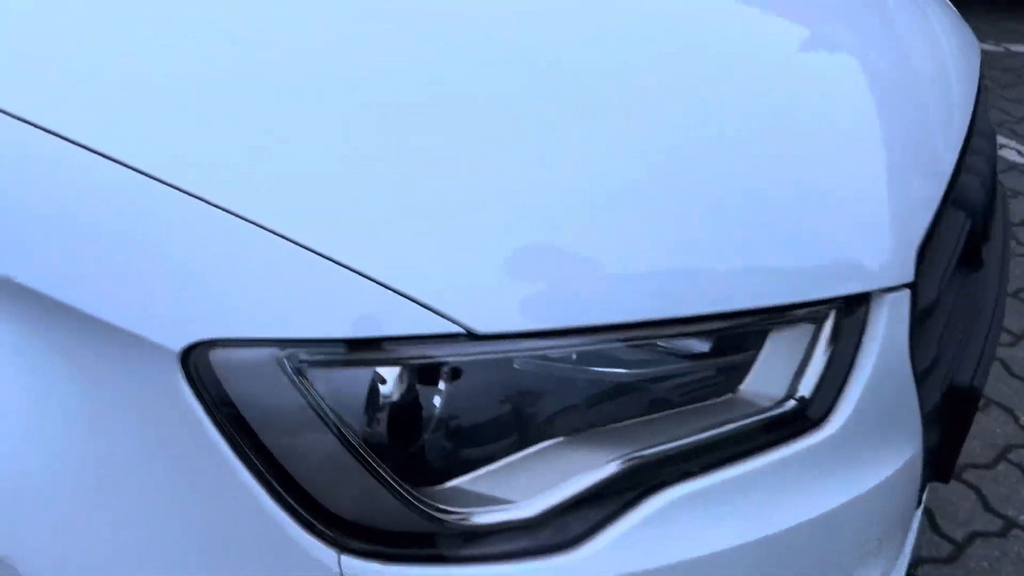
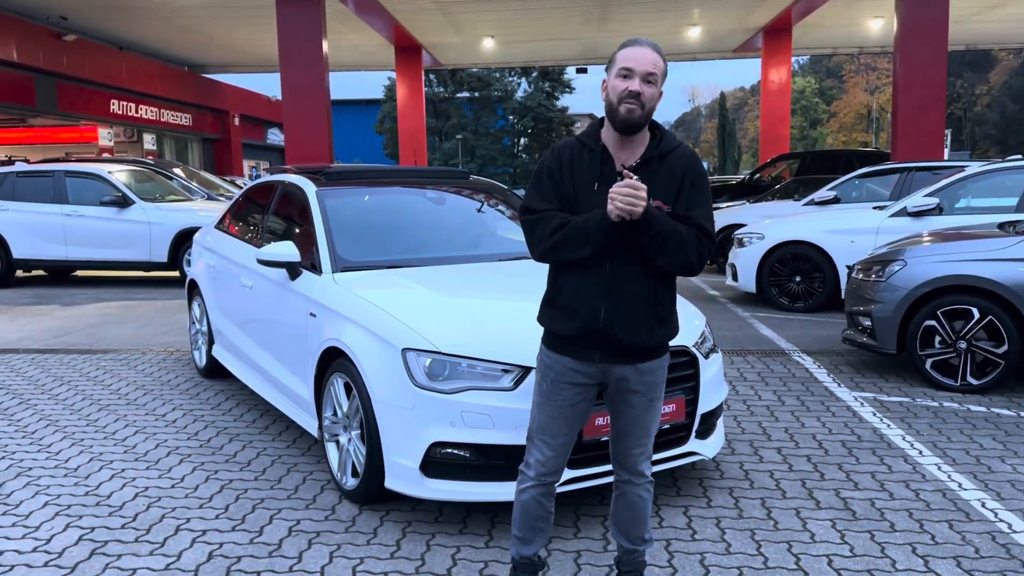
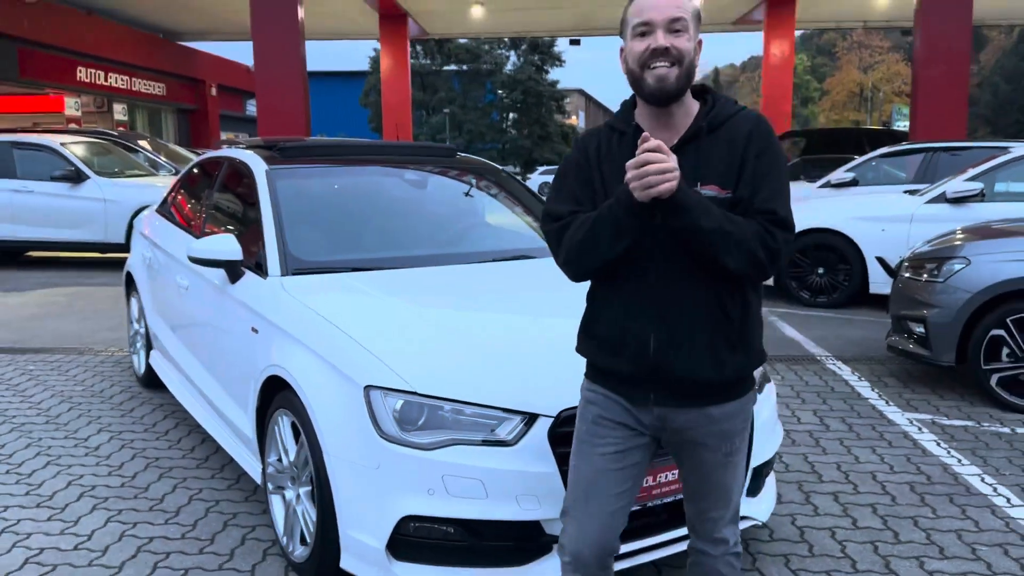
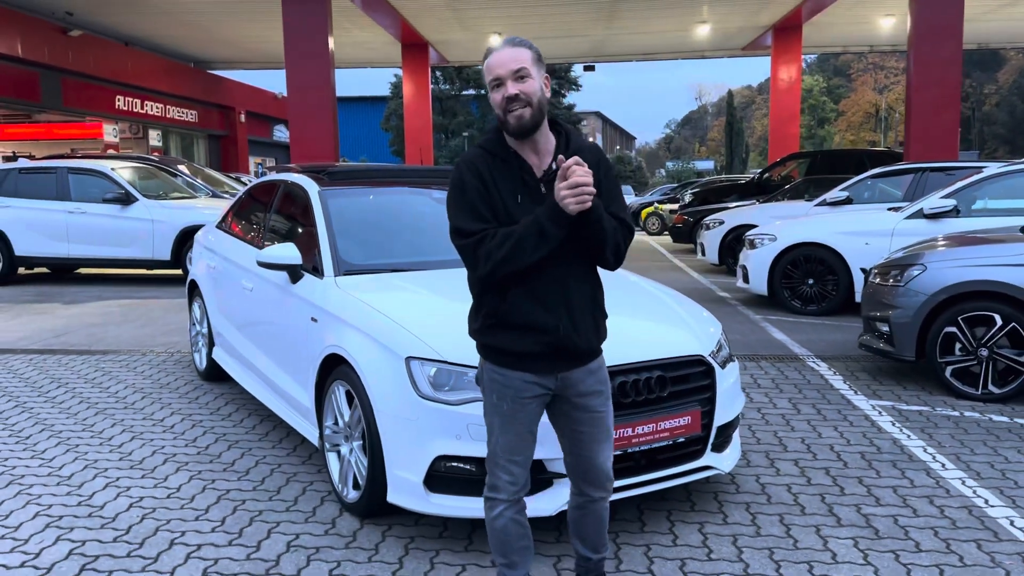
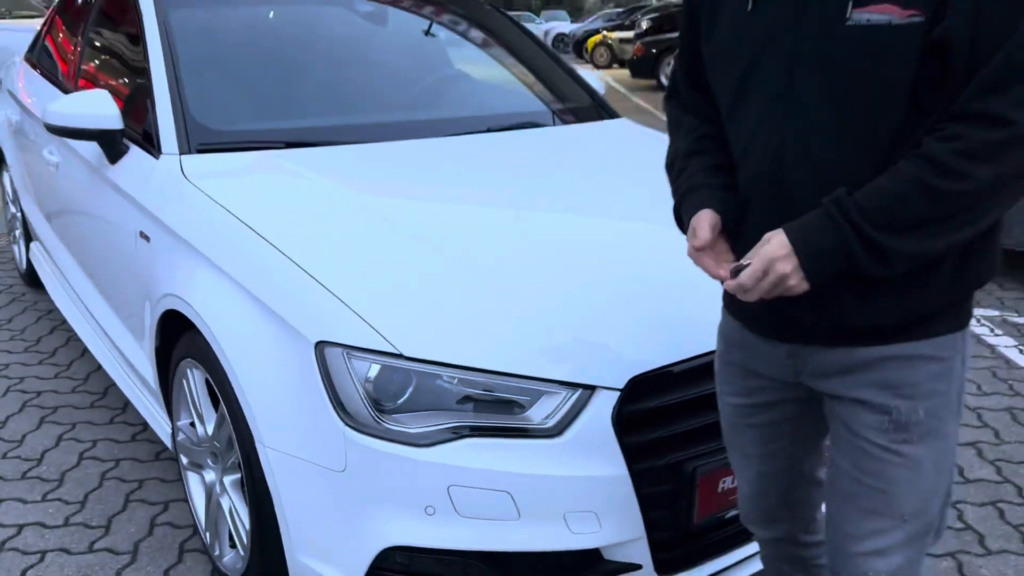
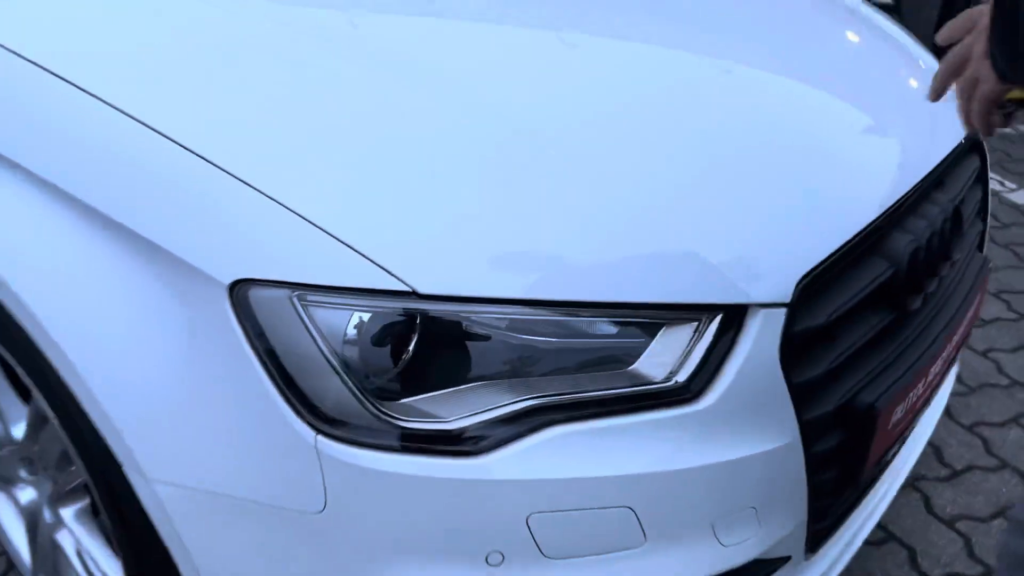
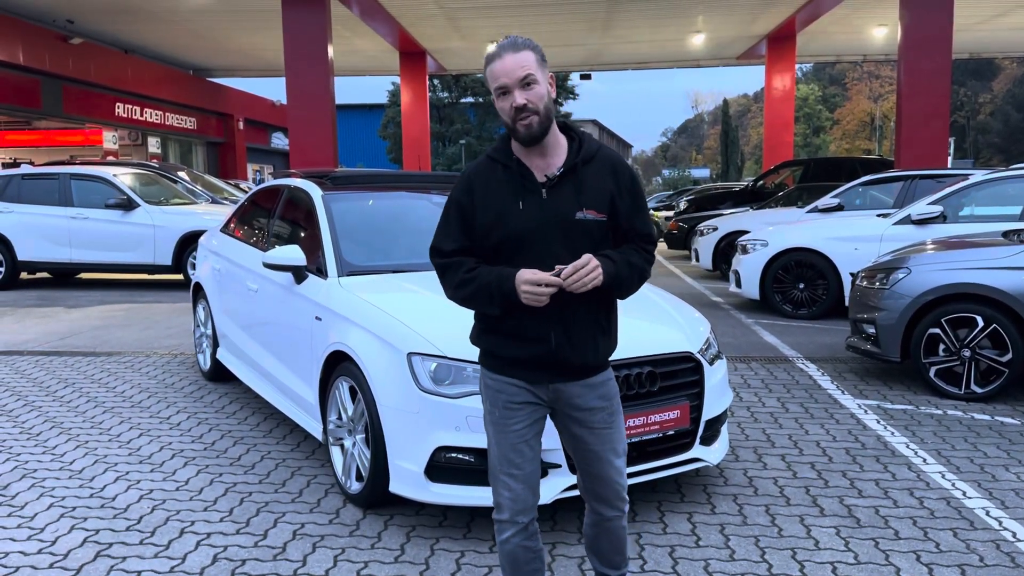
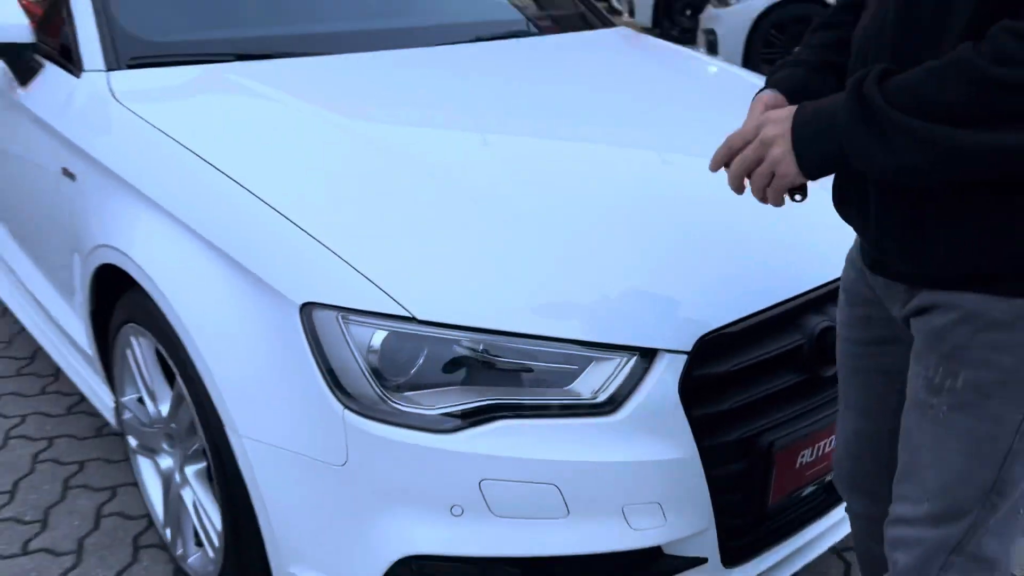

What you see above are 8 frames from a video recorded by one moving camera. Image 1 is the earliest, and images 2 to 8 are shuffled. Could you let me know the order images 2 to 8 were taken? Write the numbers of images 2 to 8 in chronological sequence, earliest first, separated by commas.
6, 8, 5, 3, 4, 2, 7
